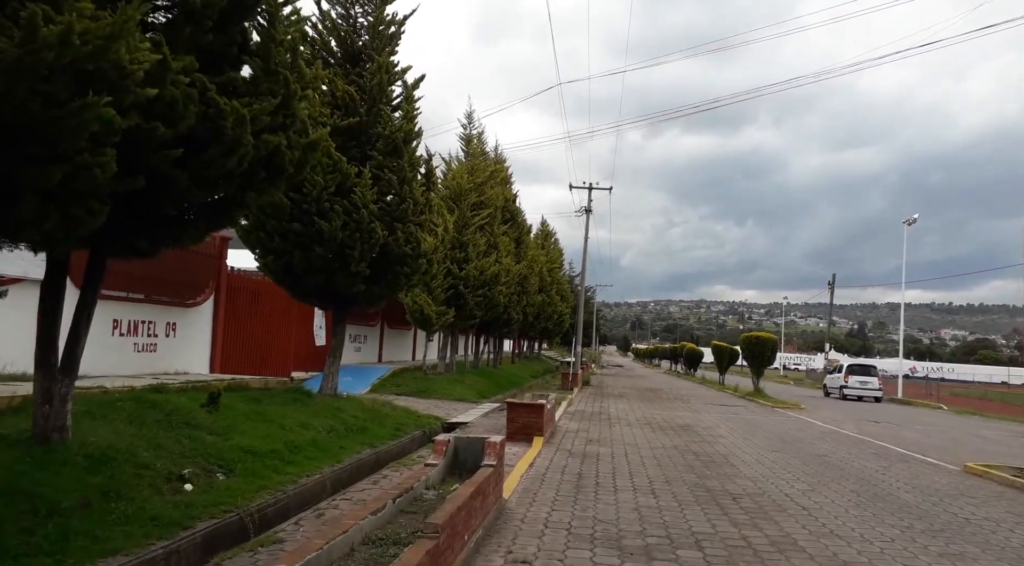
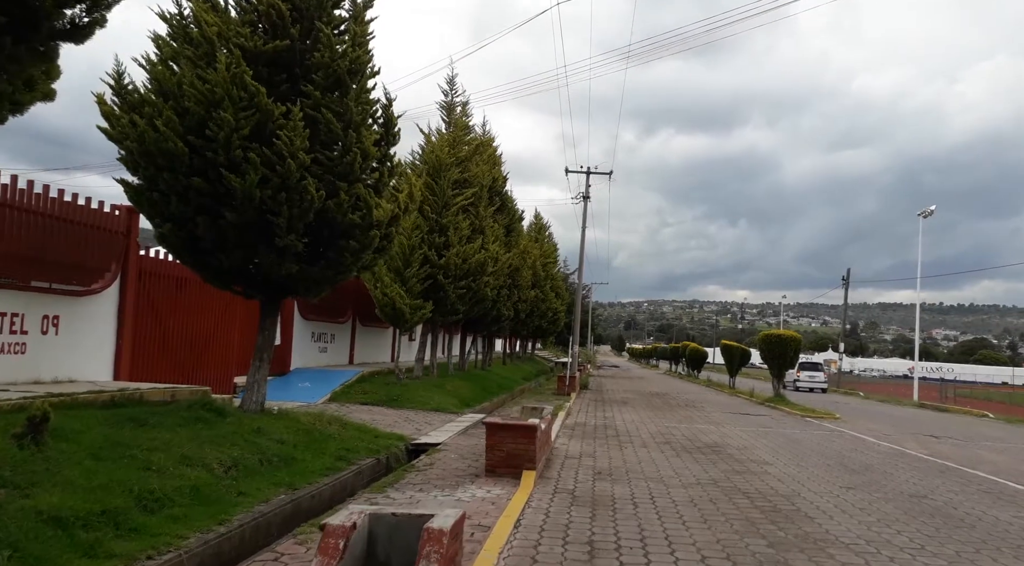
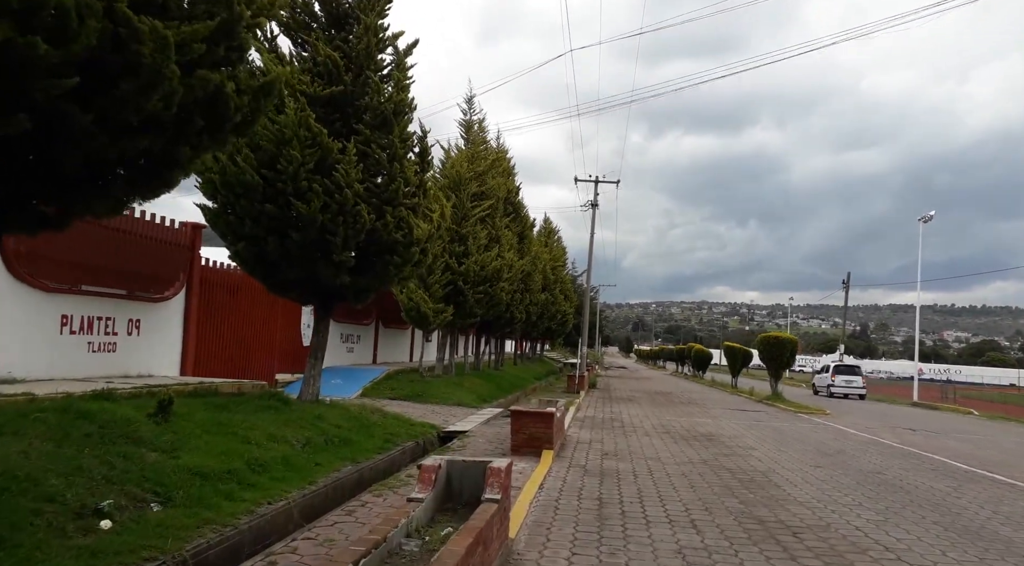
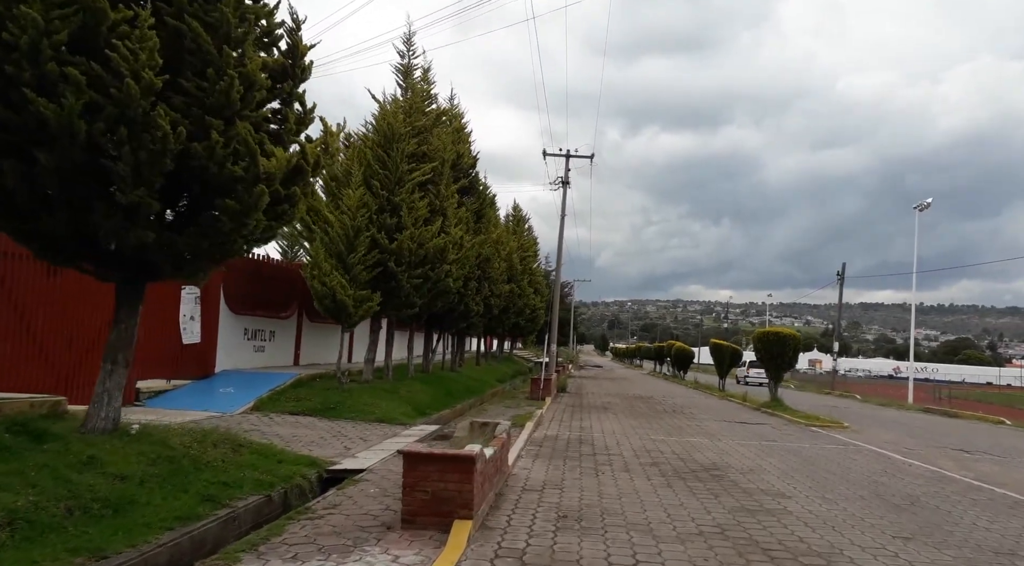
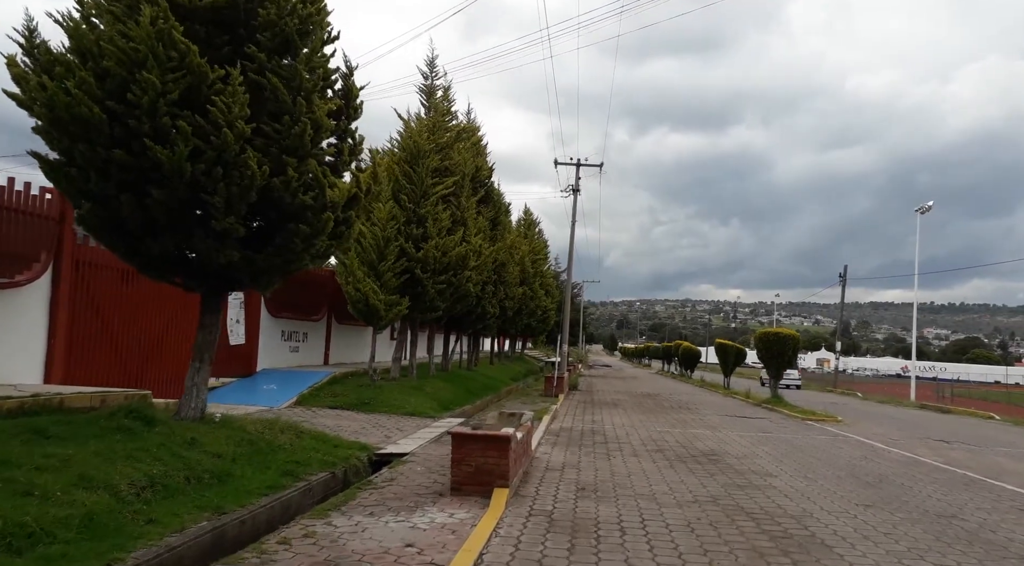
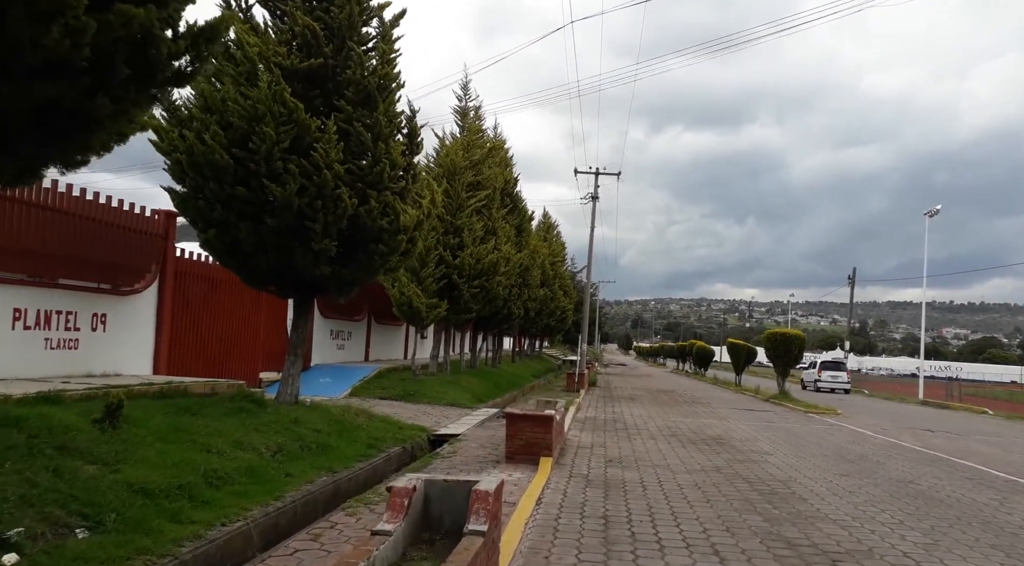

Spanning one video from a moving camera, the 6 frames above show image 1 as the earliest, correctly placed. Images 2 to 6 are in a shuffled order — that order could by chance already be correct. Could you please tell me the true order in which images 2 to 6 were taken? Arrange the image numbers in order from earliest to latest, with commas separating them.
3, 6, 2, 5, 4
